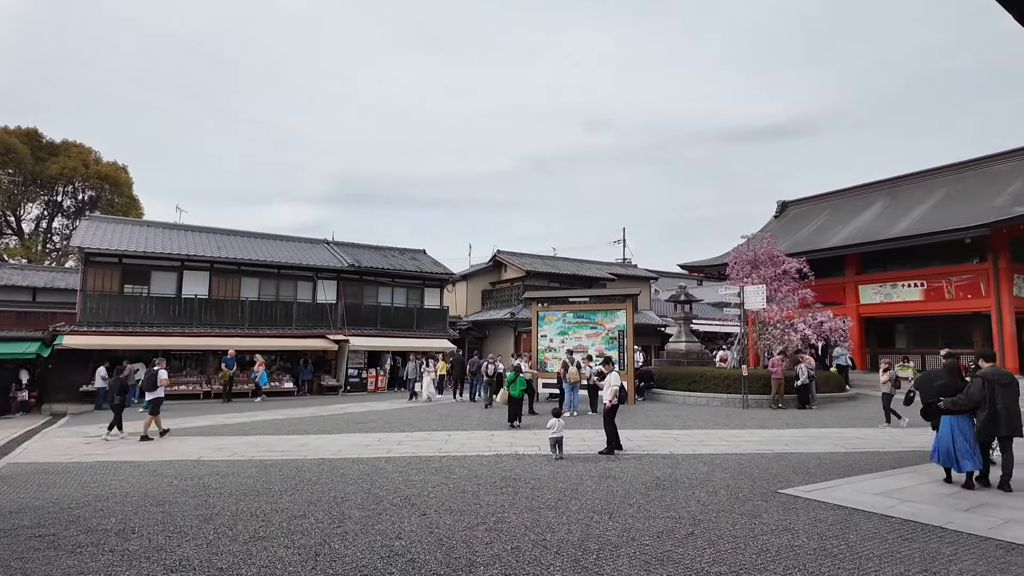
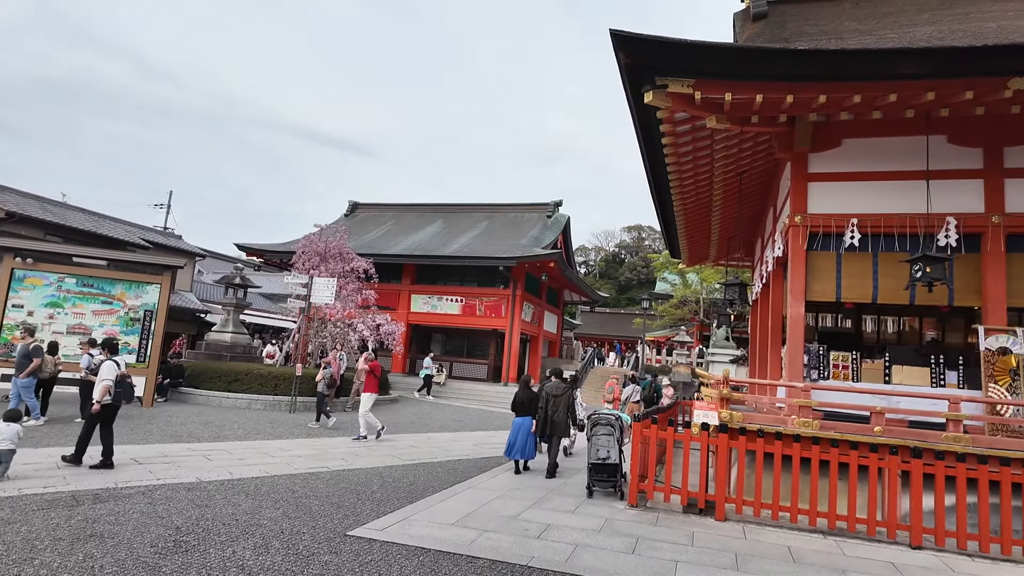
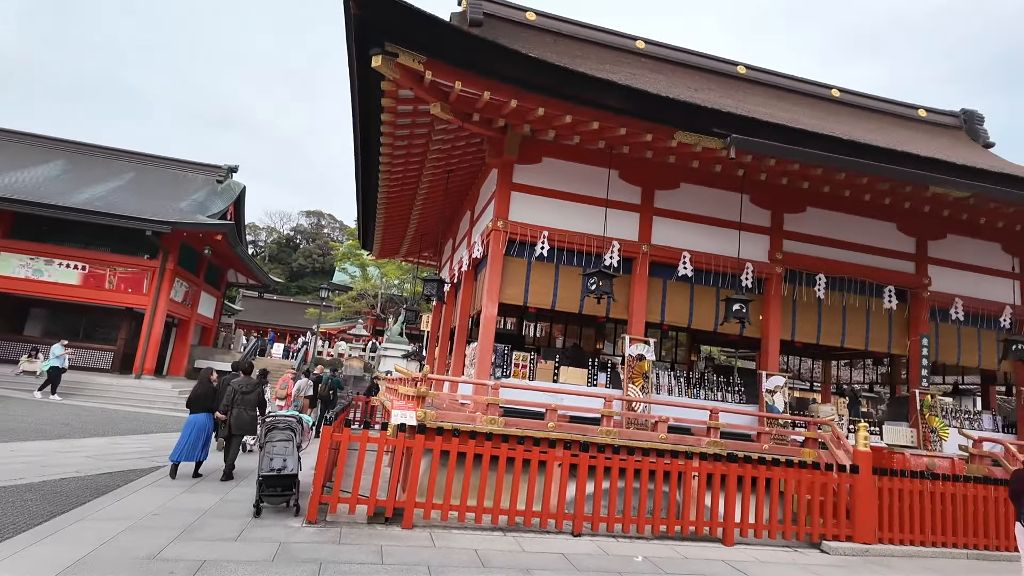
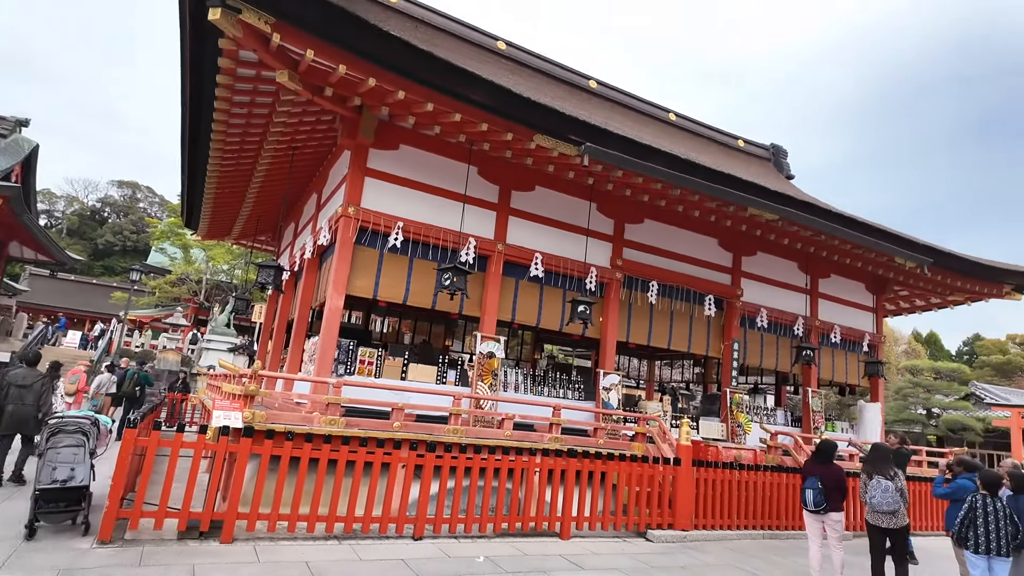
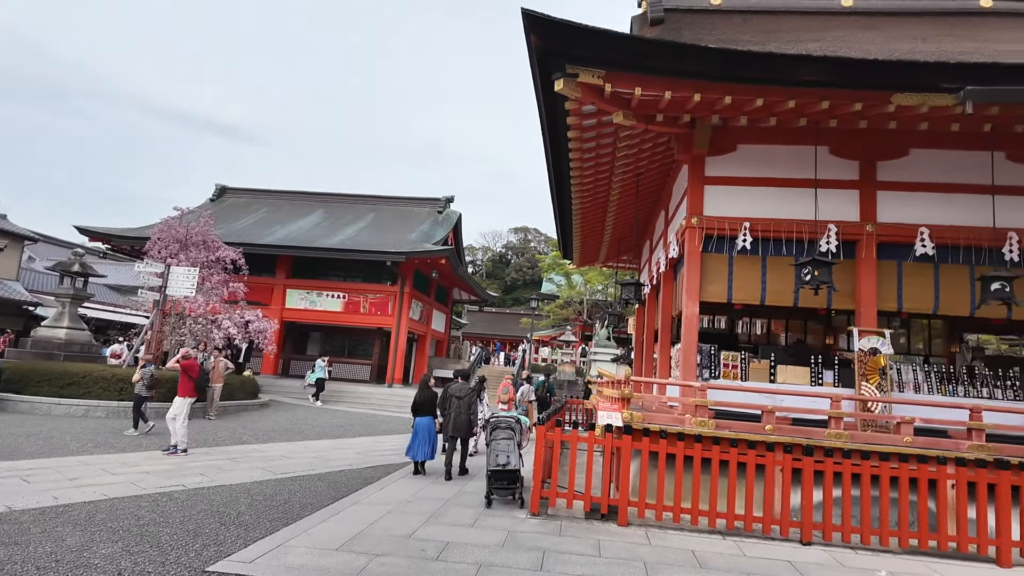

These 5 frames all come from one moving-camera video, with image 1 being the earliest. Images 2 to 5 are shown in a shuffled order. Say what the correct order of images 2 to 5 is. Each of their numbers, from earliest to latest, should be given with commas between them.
2, 5, 3, 4
